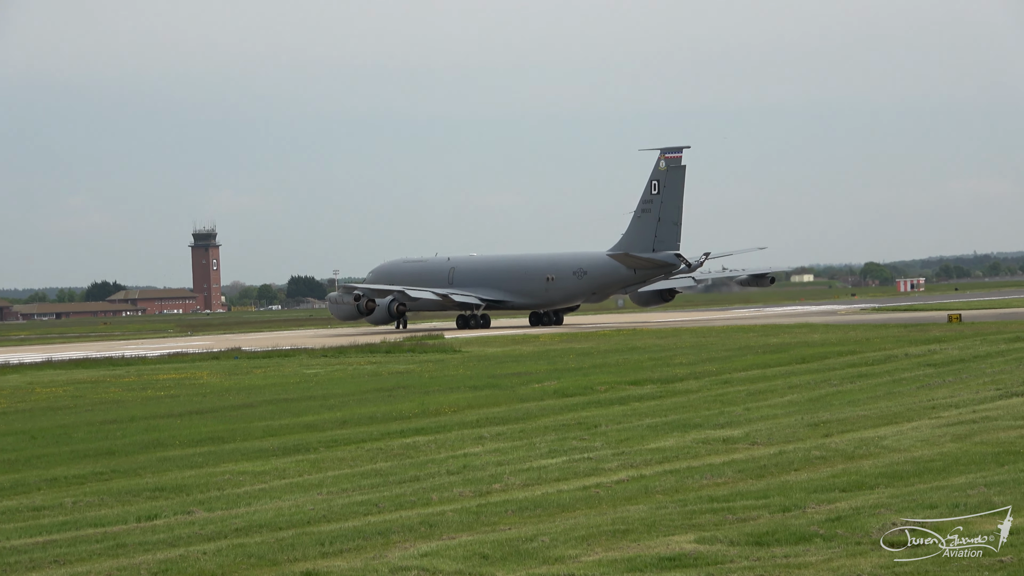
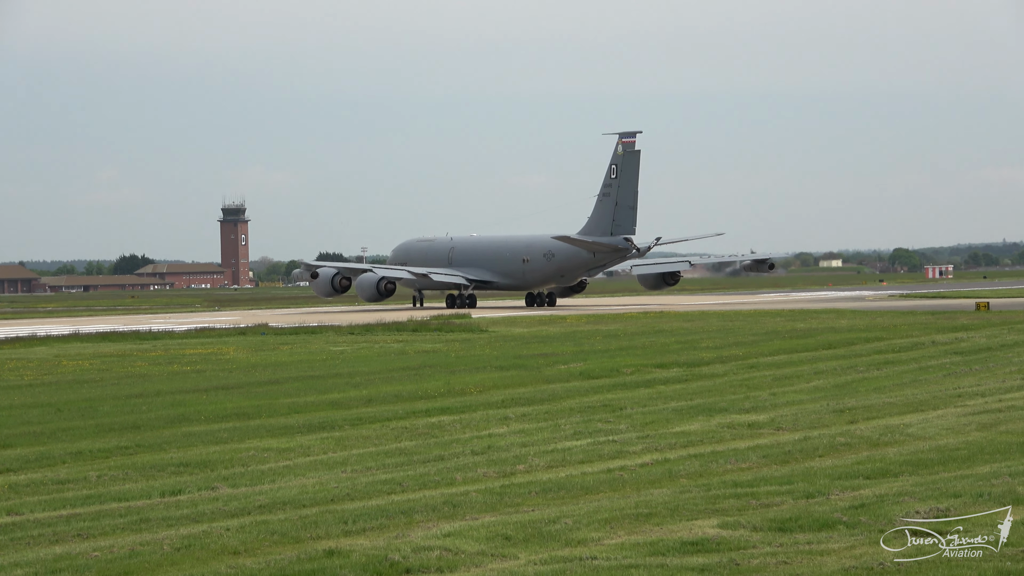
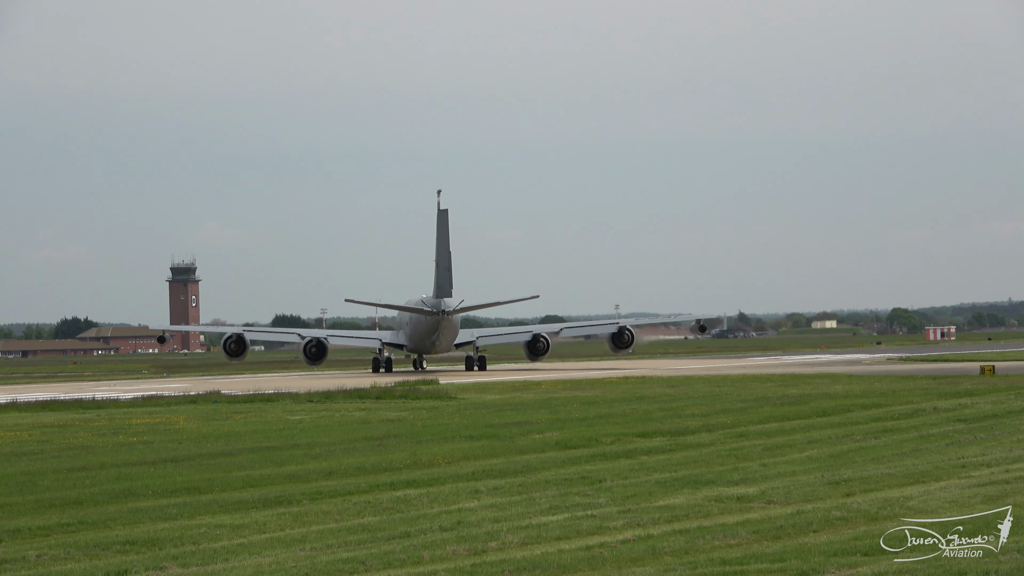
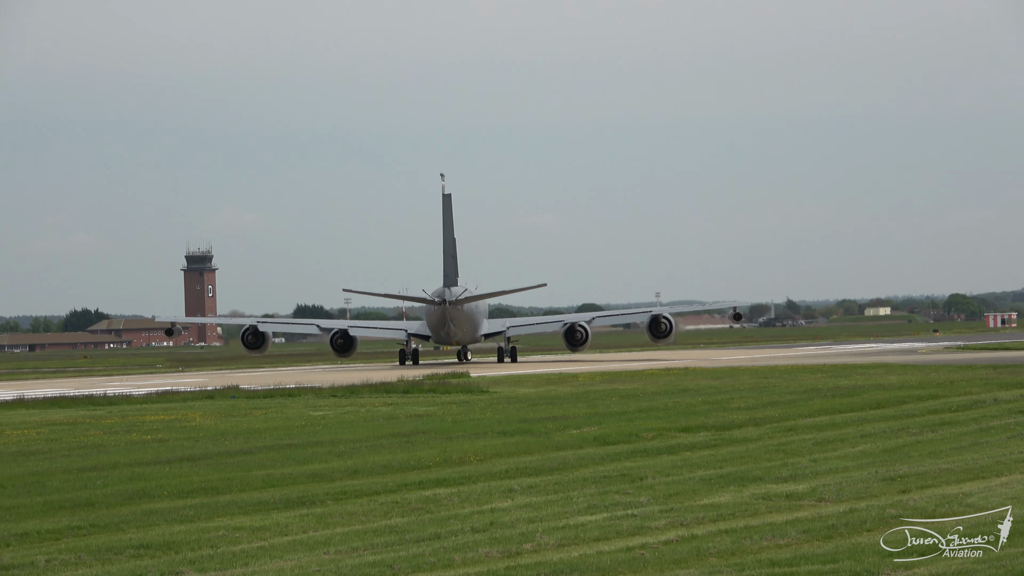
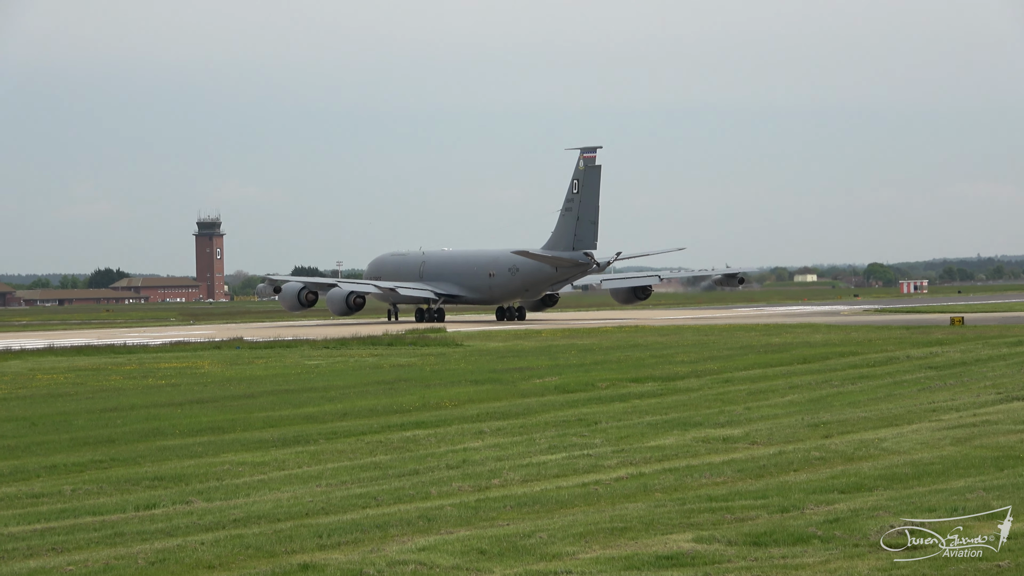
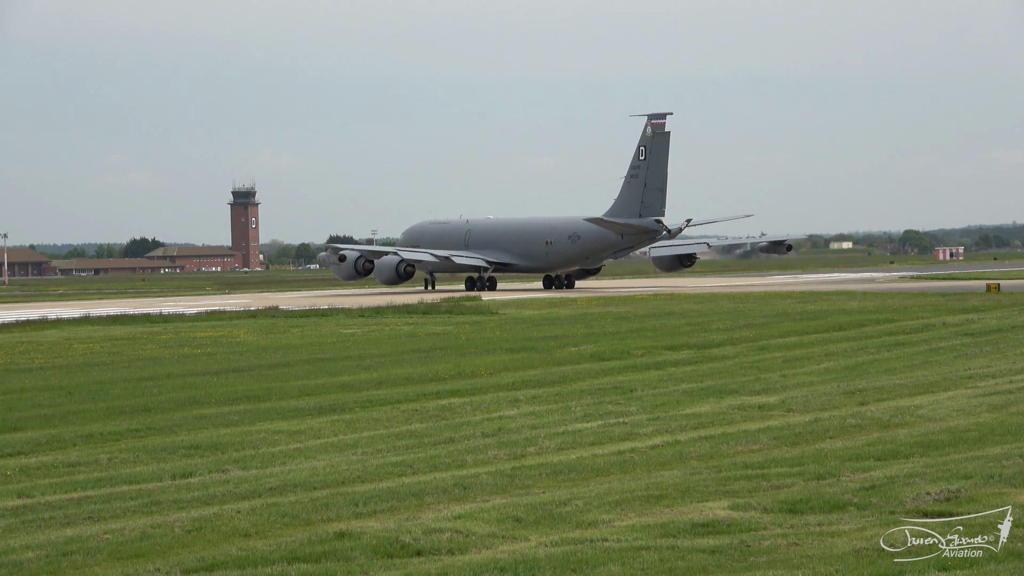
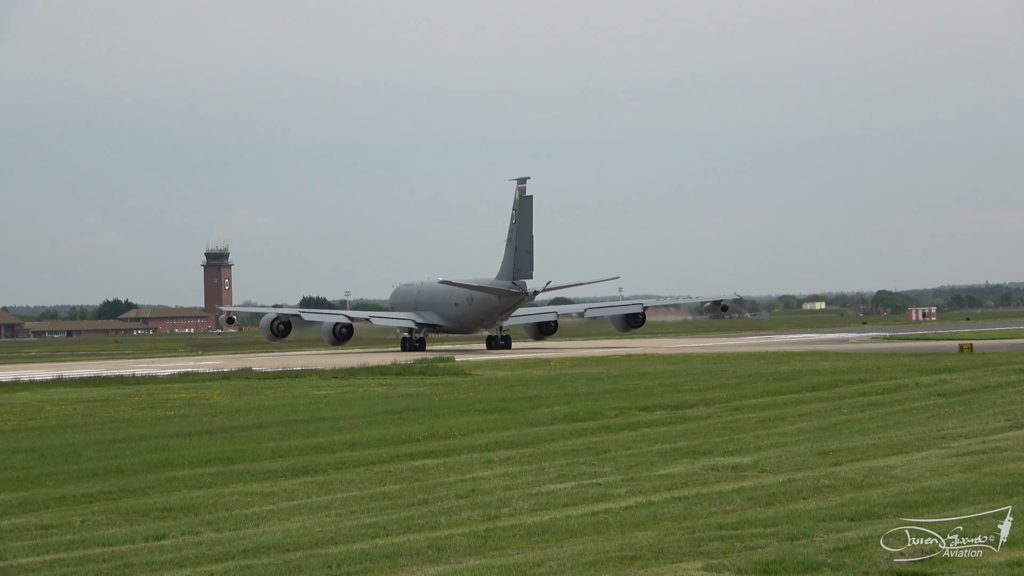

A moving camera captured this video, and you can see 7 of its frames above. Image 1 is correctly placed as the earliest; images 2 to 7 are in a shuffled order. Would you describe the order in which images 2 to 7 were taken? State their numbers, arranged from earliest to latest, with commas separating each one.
6, 2, 5, 7, 3, 4
